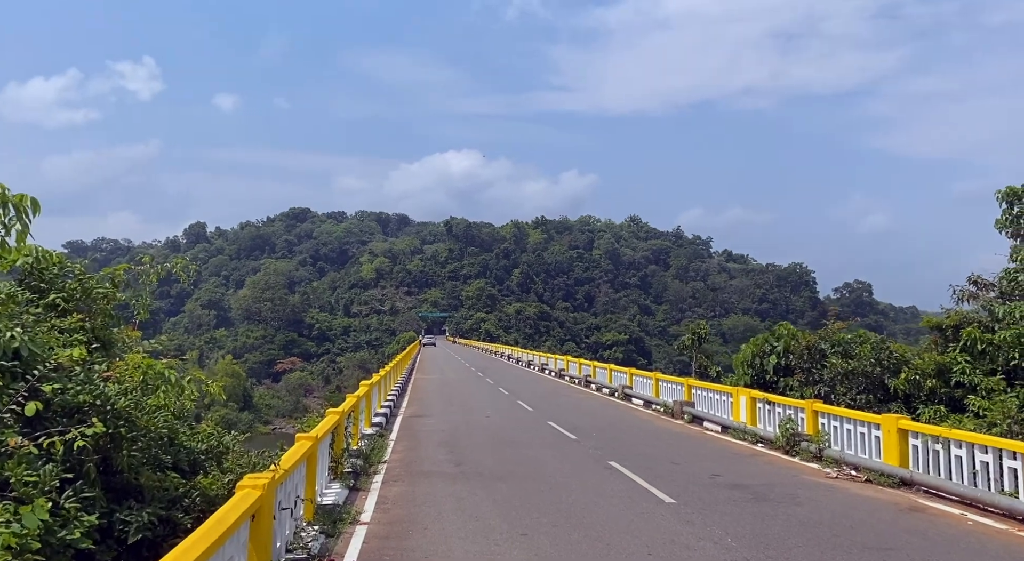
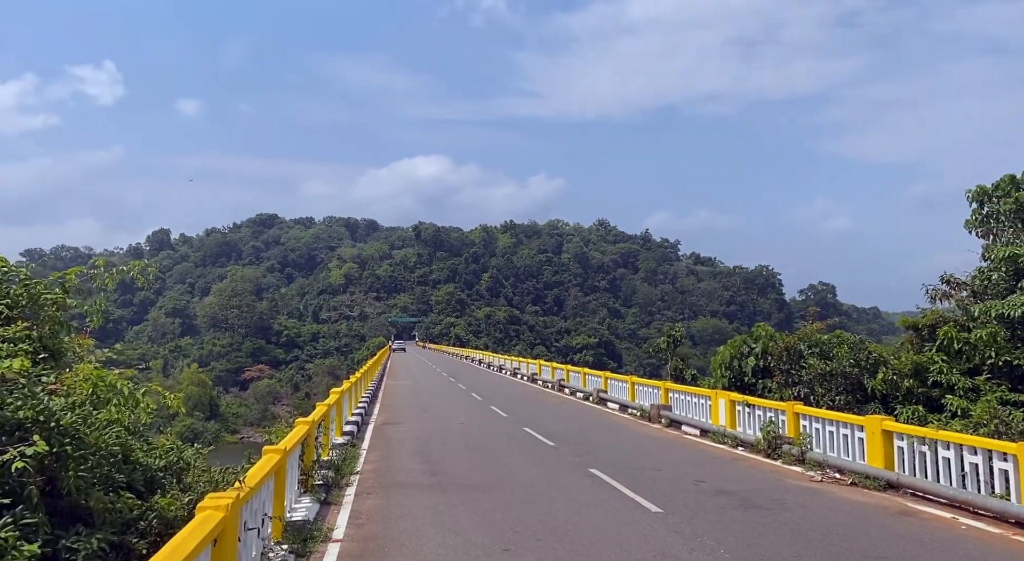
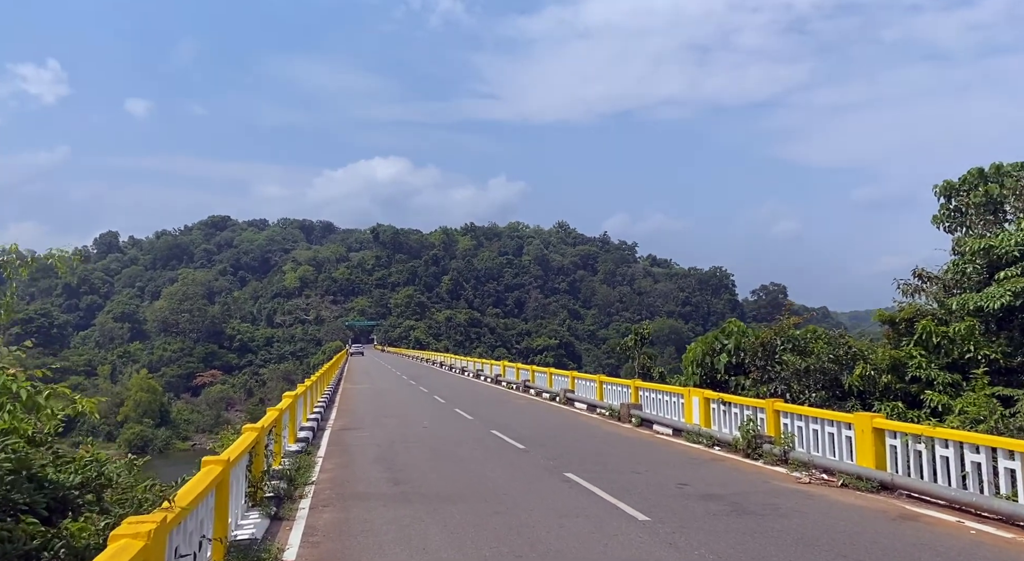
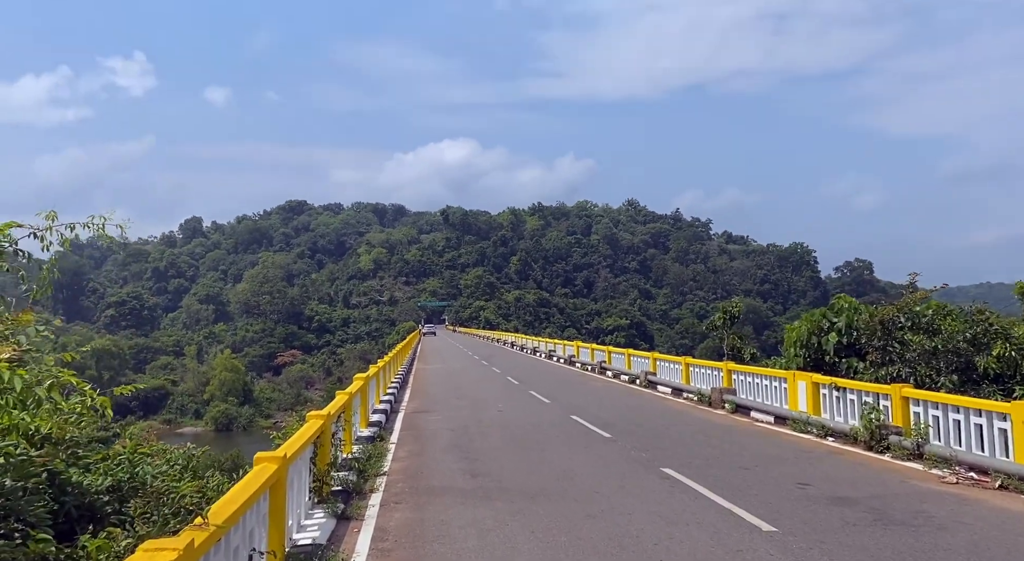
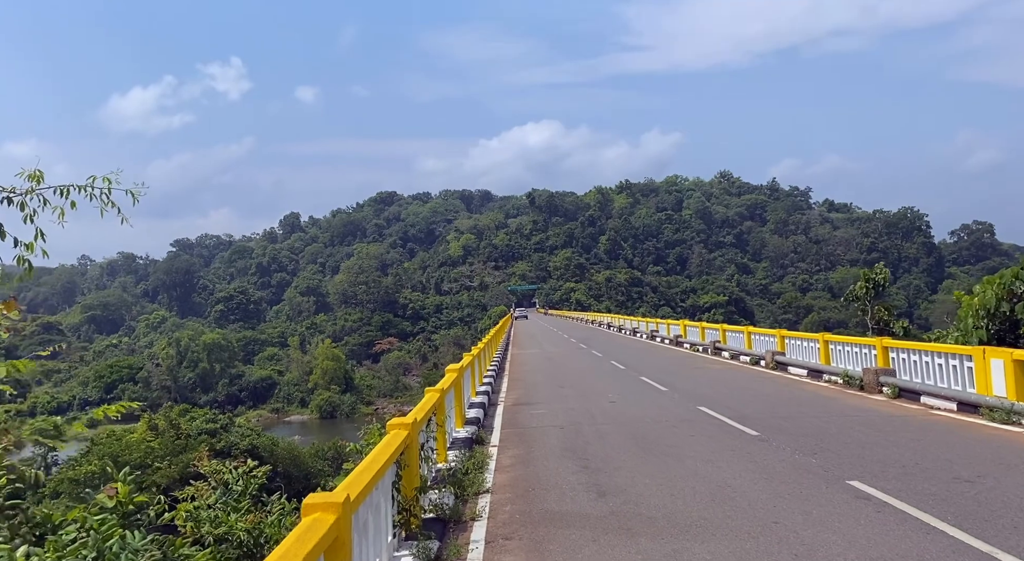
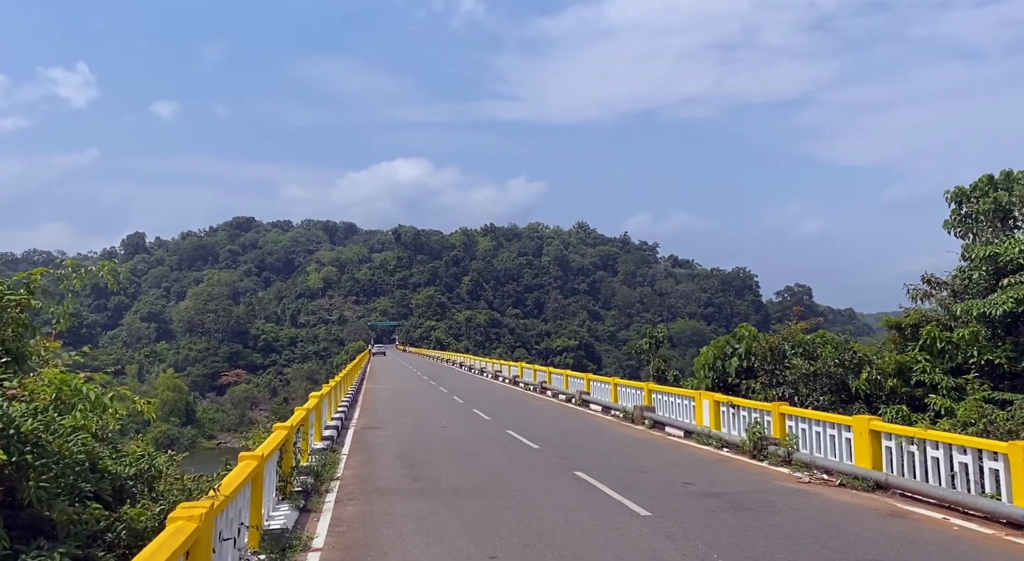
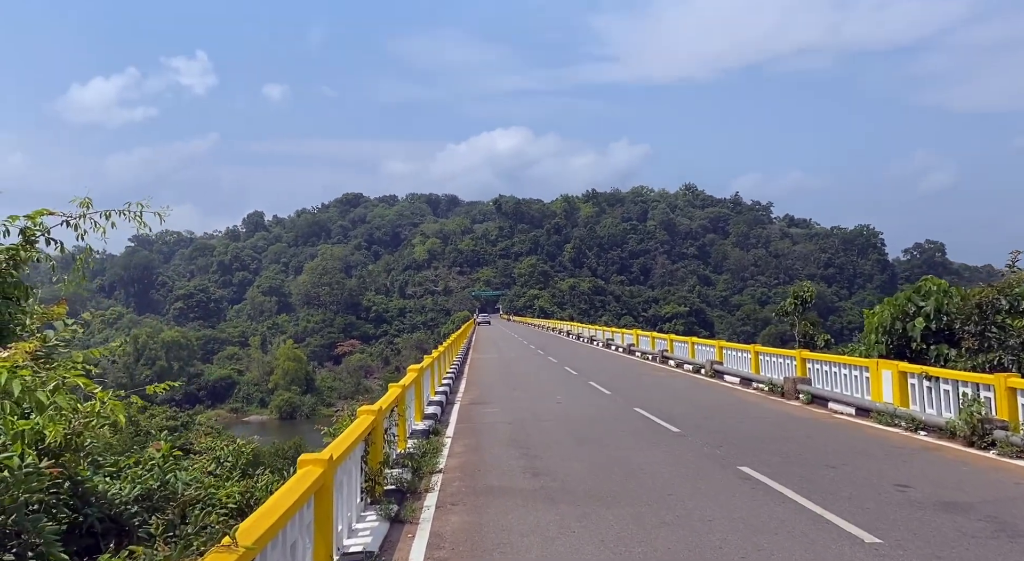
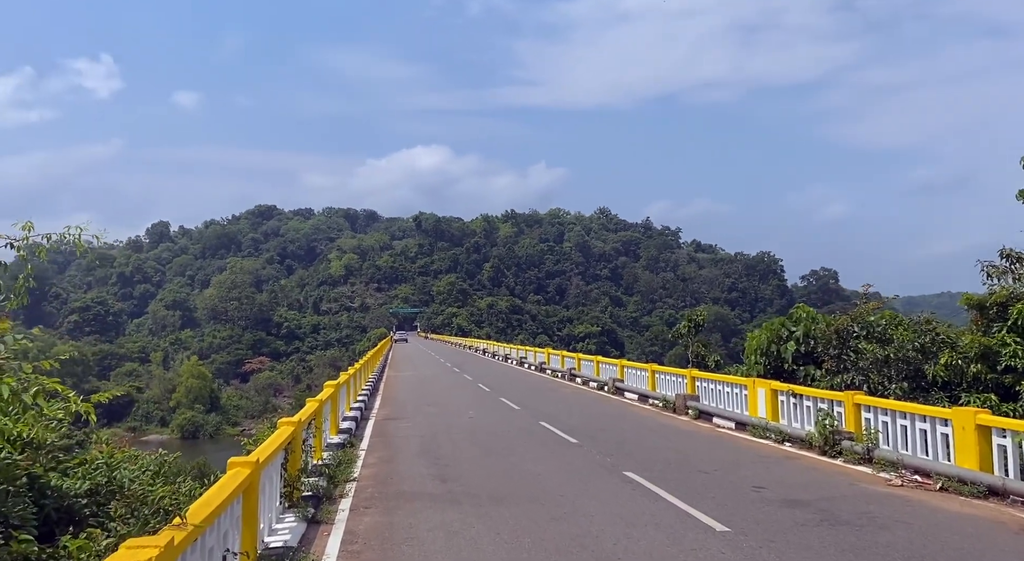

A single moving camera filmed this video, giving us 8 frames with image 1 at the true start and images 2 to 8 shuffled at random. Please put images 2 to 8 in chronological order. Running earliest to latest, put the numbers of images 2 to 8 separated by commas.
2, 6, 3, 8, 4, 7, 5
